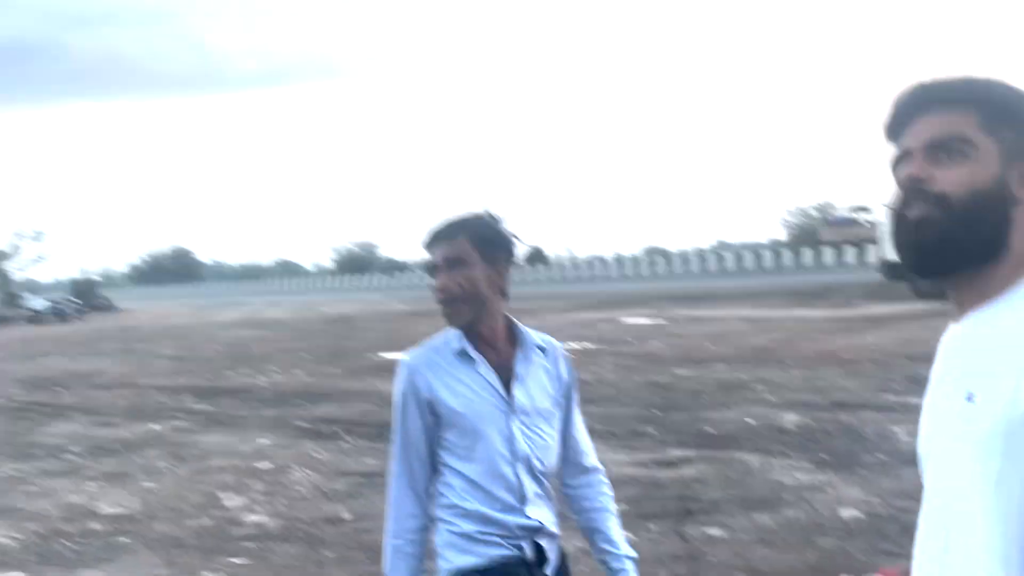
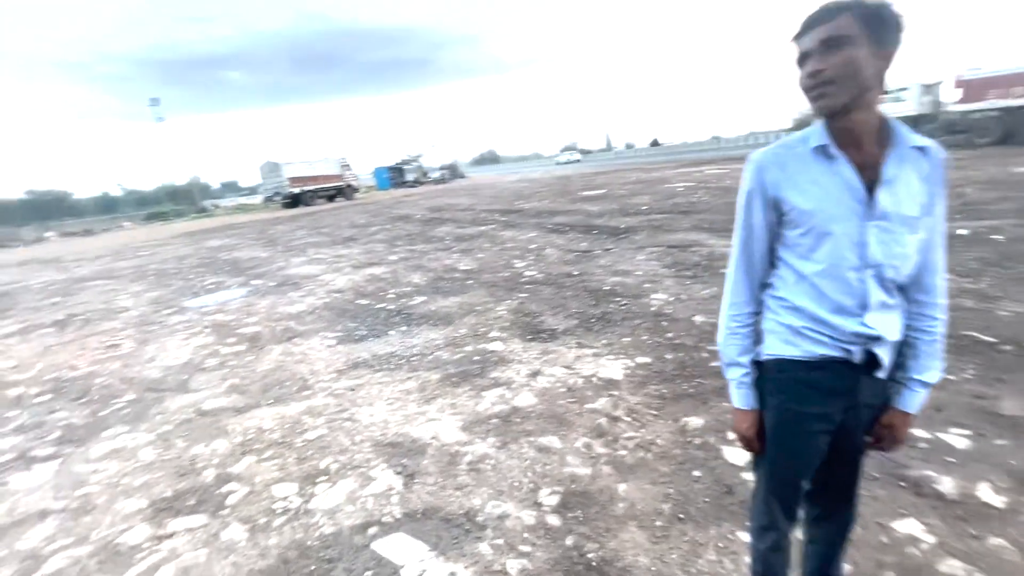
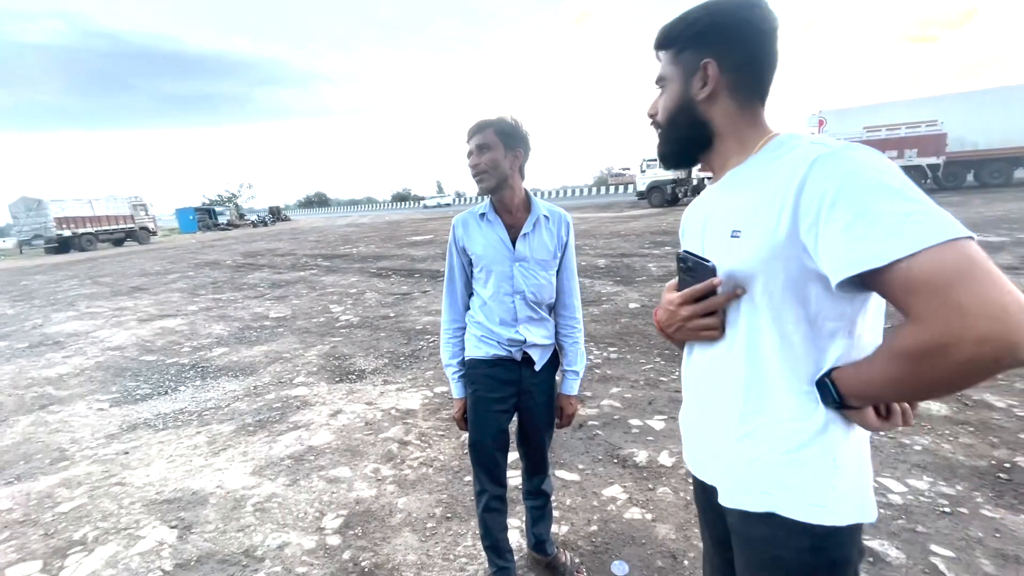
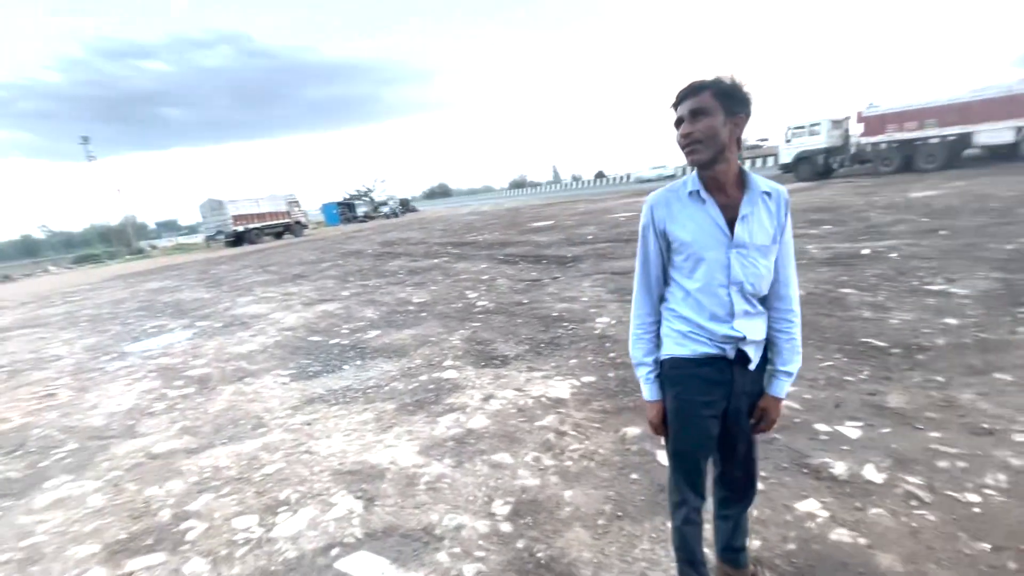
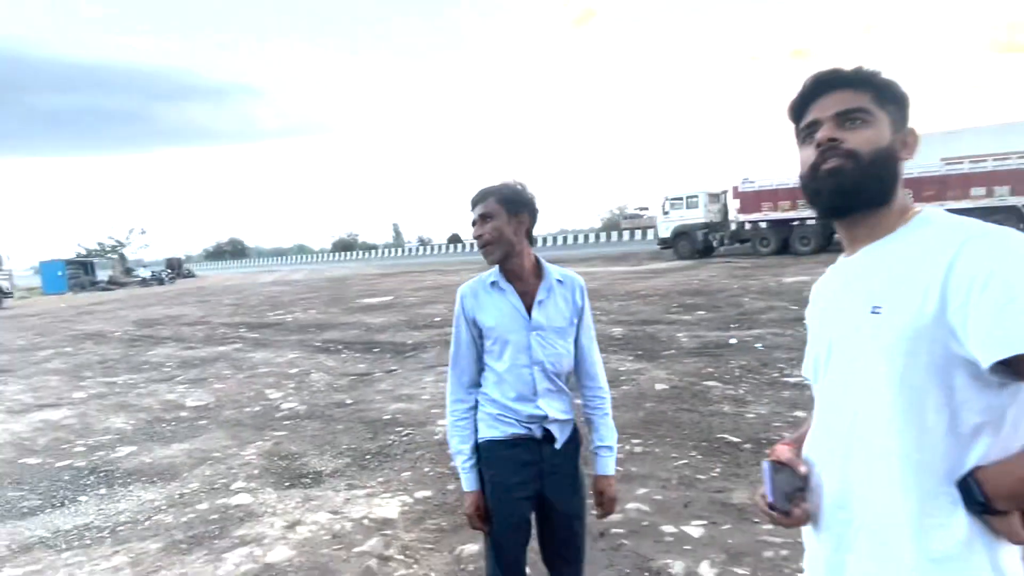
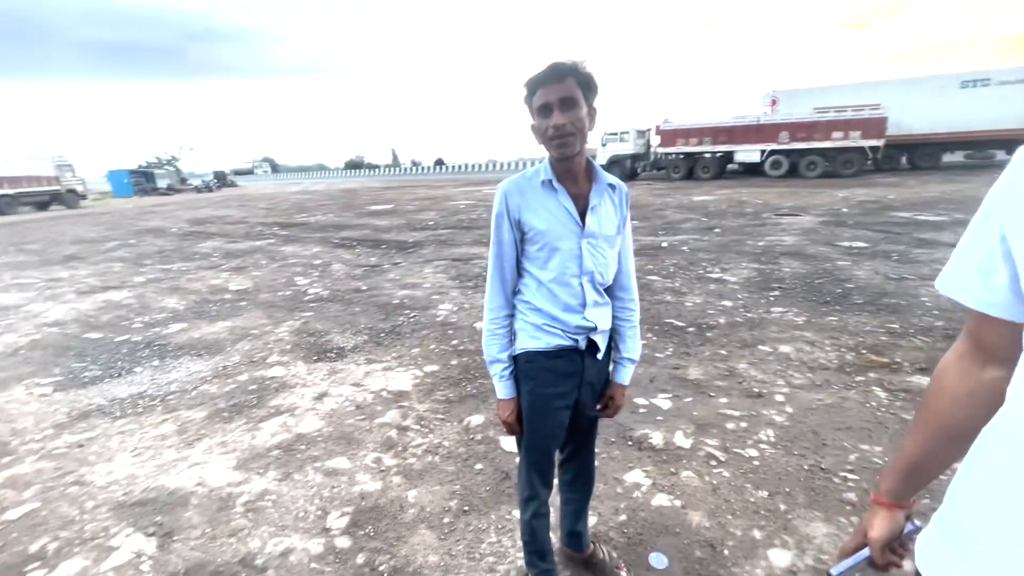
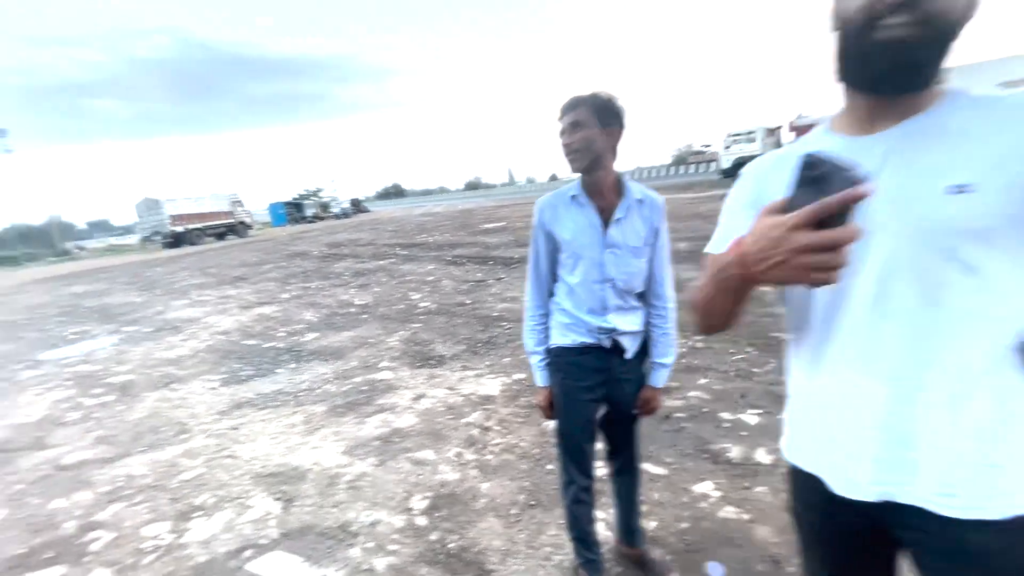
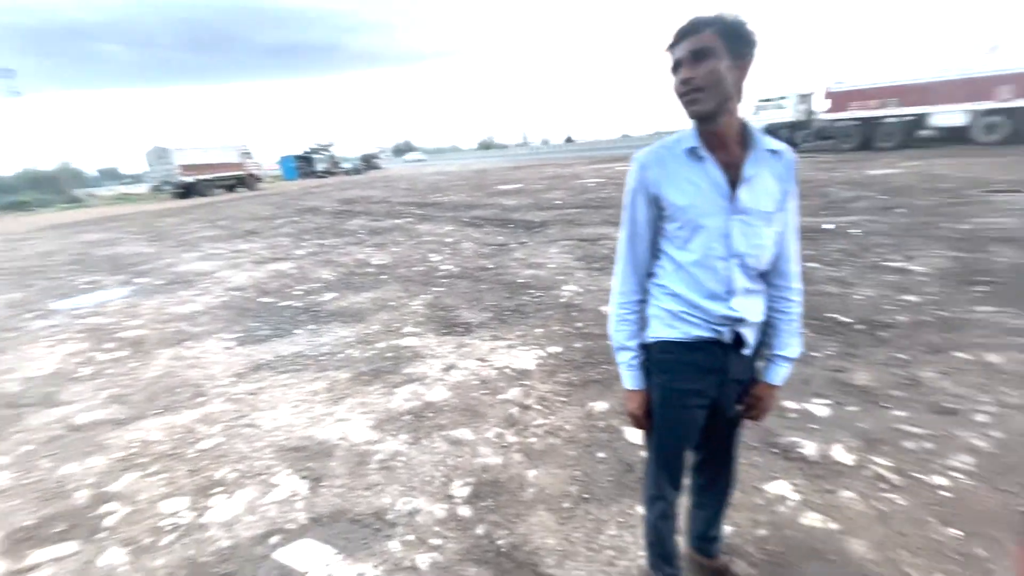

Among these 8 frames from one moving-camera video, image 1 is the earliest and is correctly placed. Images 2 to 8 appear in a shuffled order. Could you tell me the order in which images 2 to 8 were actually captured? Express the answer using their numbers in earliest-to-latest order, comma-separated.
5, 3, 7, 4, 2, 8, 6
